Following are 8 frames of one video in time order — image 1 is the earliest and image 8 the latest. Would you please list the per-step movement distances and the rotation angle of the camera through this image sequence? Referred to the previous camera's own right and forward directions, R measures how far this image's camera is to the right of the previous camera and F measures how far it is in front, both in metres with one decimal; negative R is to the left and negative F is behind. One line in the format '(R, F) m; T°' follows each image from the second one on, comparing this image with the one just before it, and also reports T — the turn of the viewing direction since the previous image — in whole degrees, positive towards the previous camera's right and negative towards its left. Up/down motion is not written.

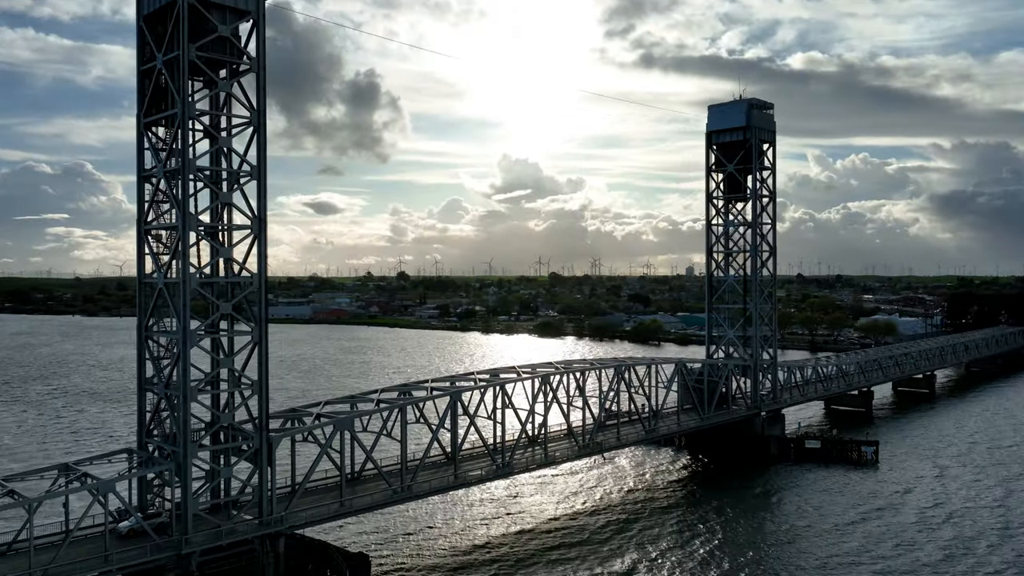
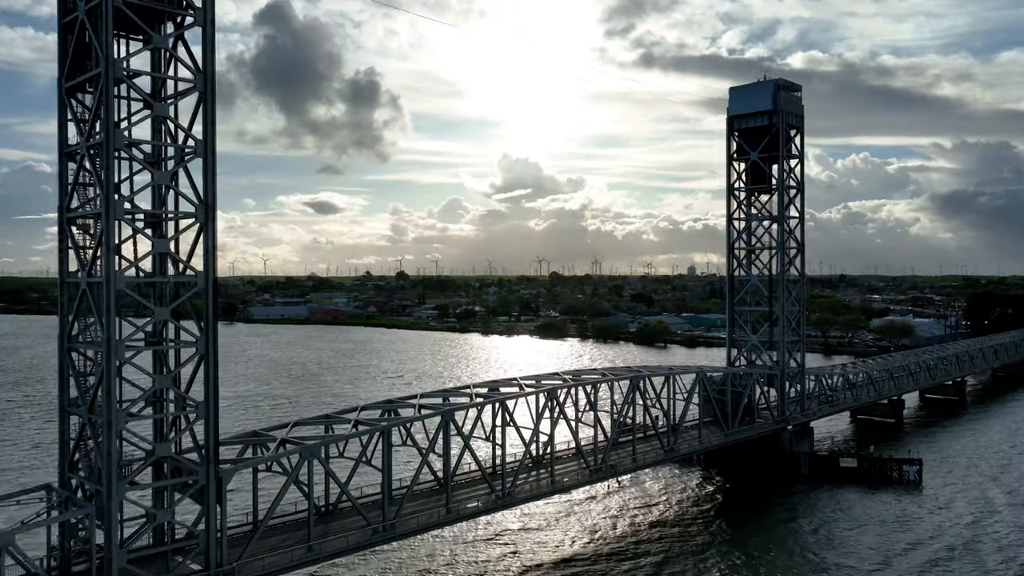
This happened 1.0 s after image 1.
(0.0, +2.2) m; 0°
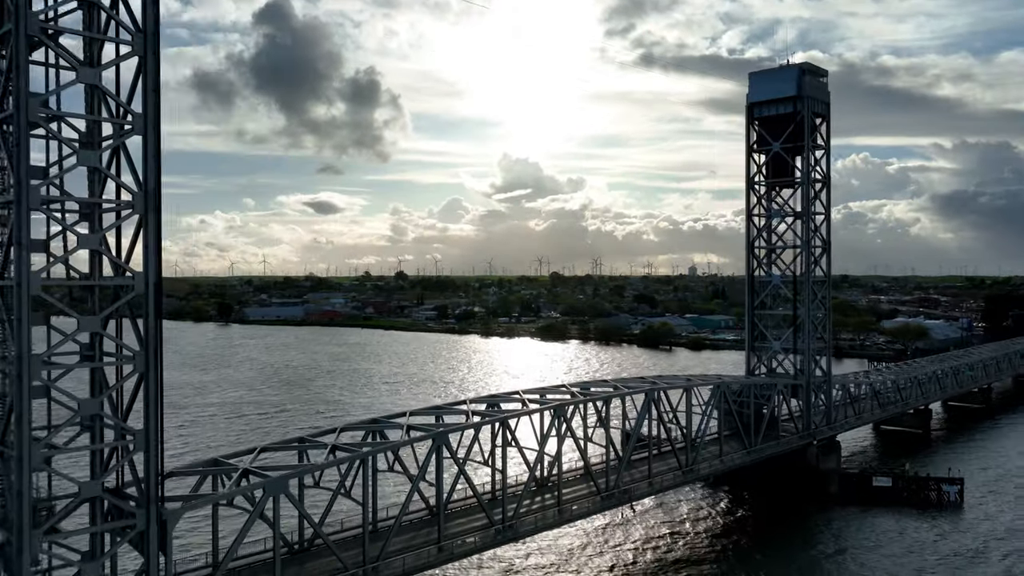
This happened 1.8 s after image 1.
(0.0, +1.7) m; 0°
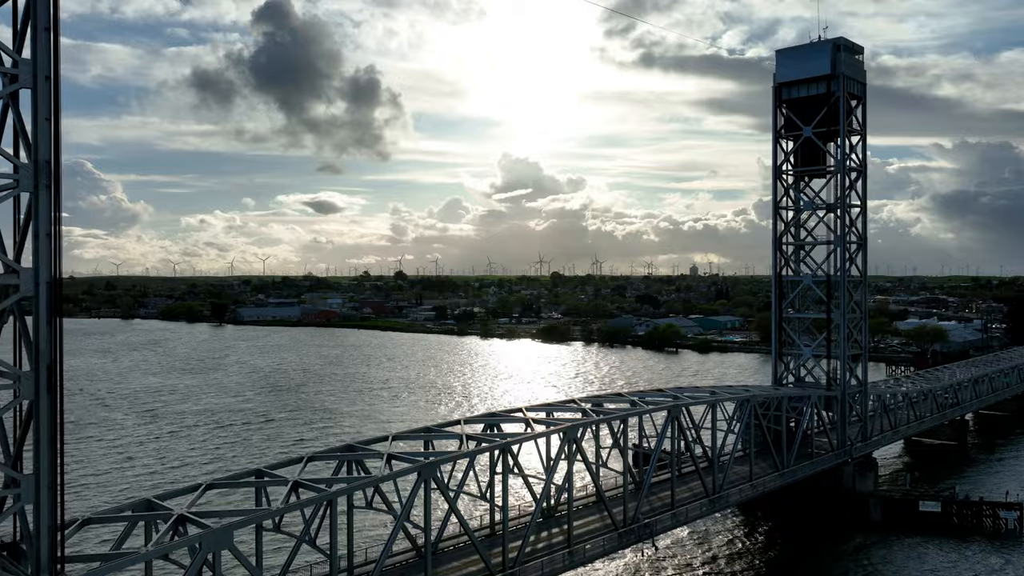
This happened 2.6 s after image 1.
(0.0, +2.0) m; 0°
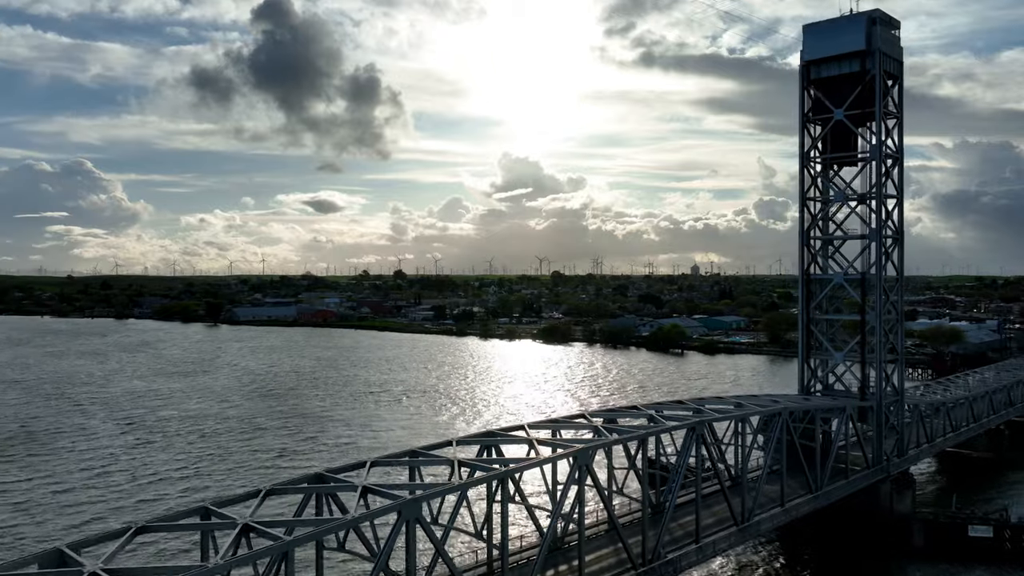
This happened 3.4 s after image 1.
(0.0, +1.7) m; 0°
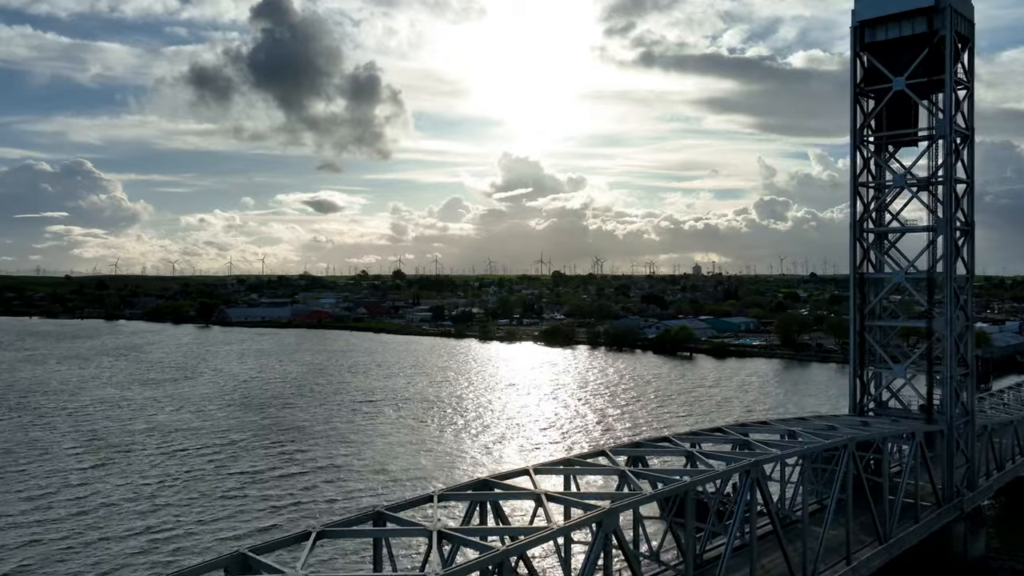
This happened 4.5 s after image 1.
(0.0, +2.5) m; 0°
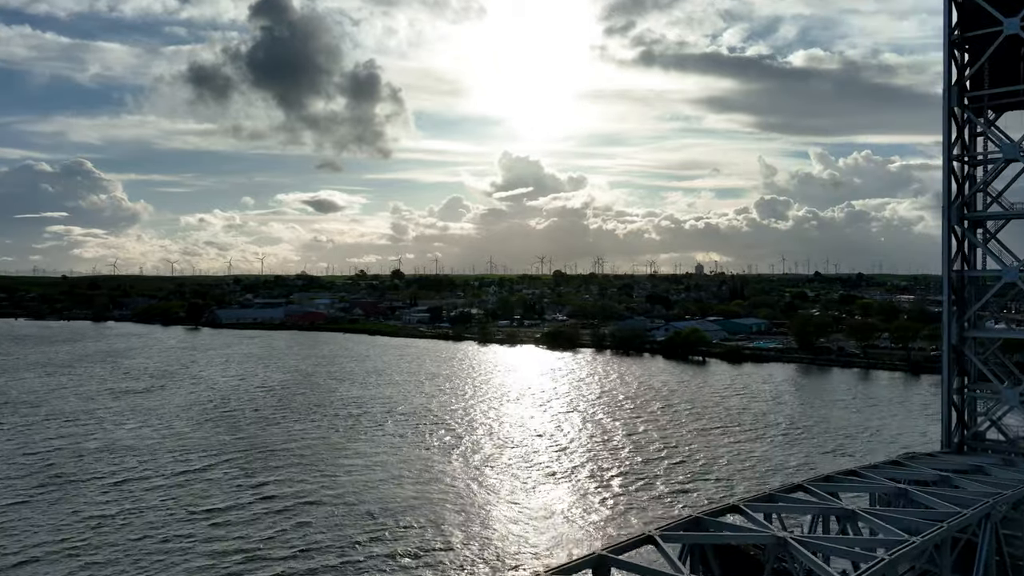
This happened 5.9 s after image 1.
(0.0, +3.0) m; 0°
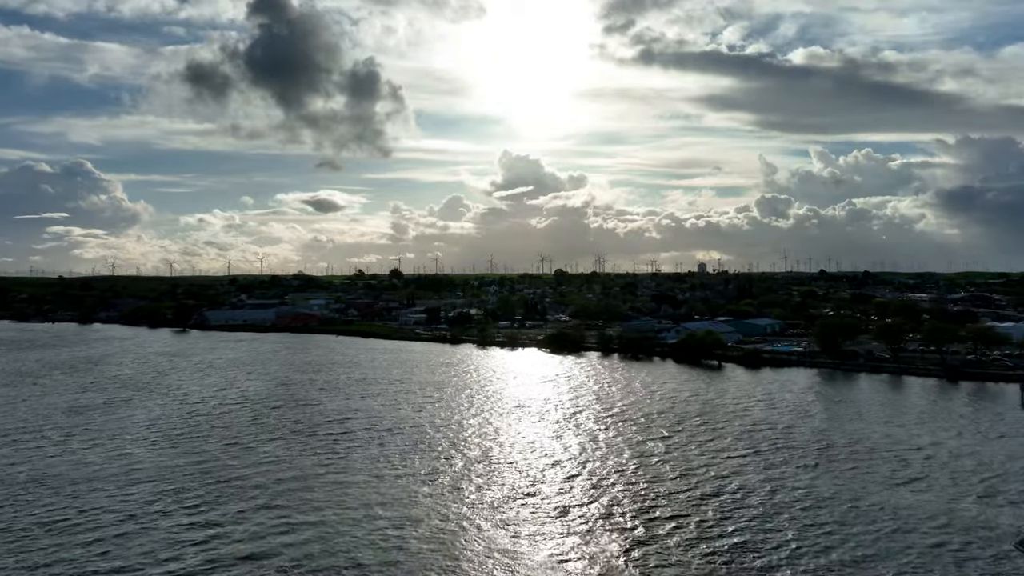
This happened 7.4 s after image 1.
(0.0, +3.4) m; 0°
